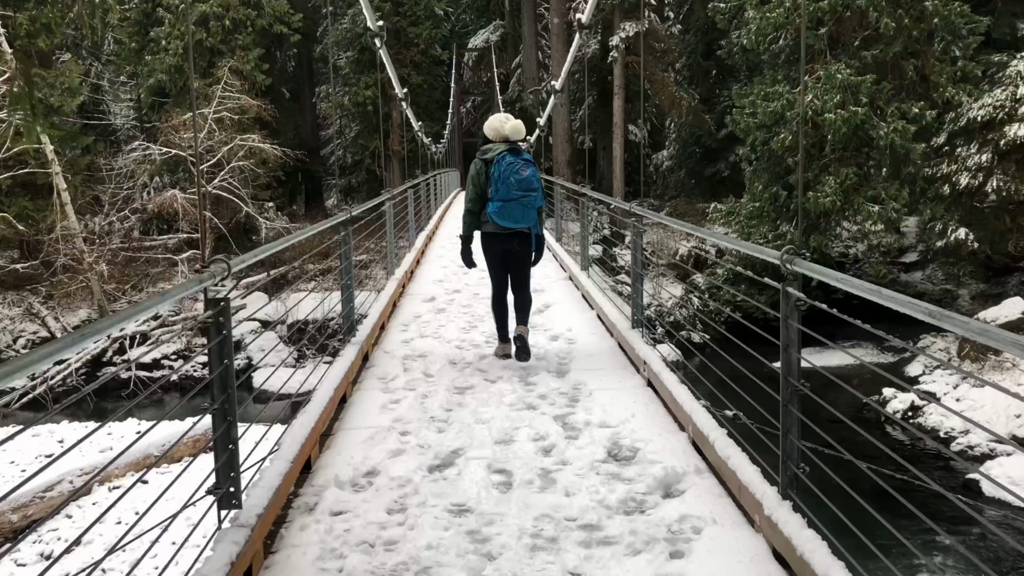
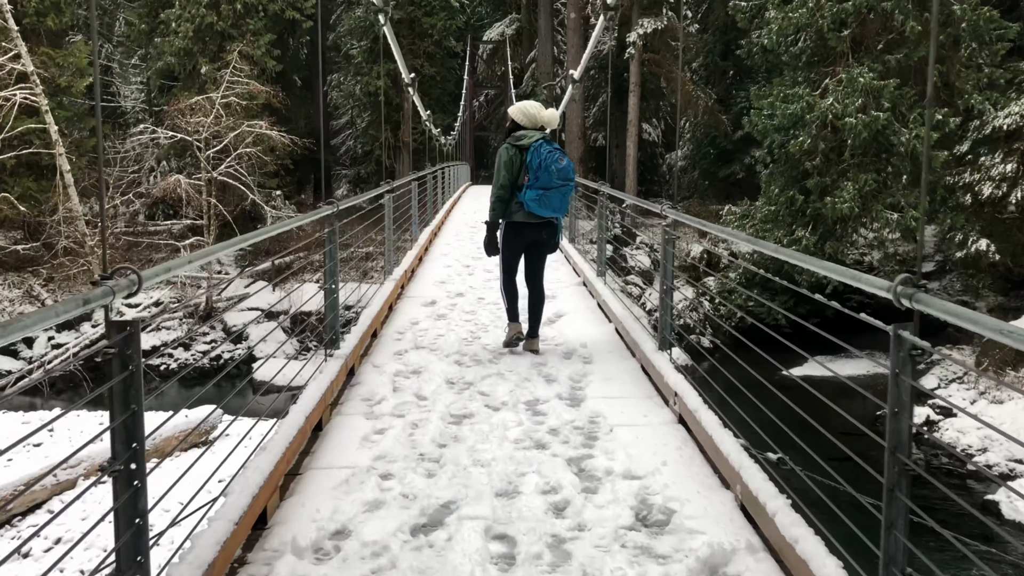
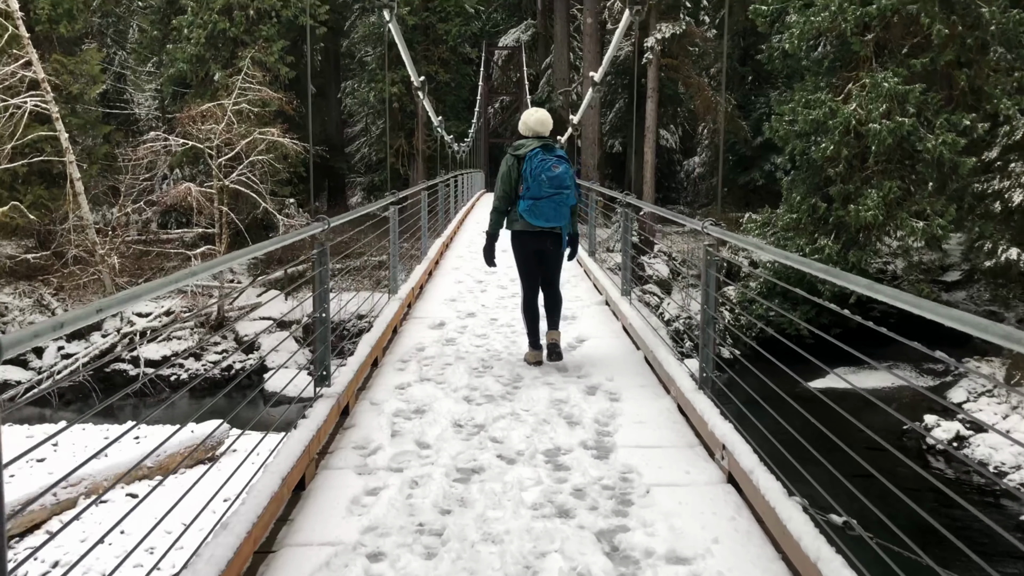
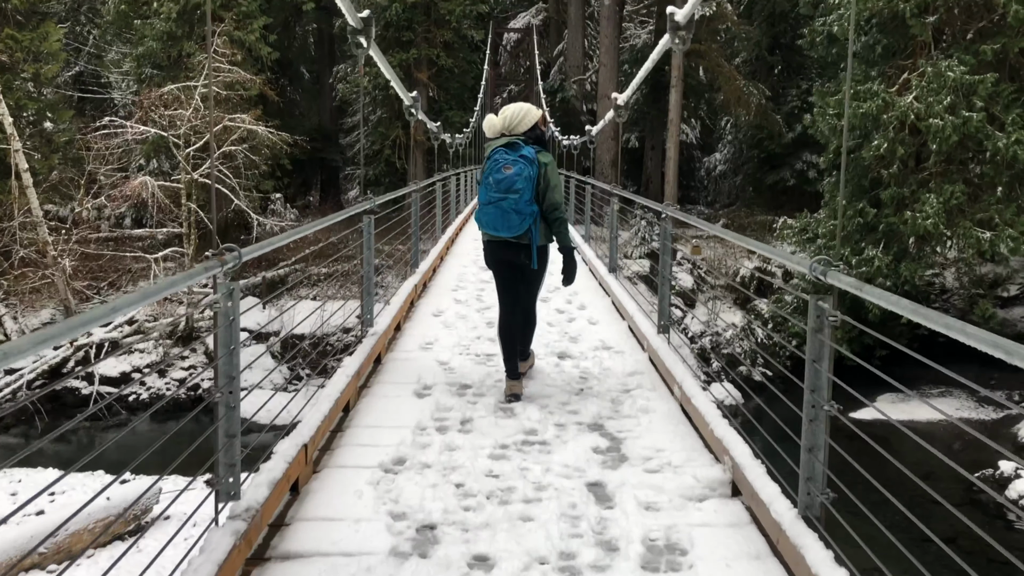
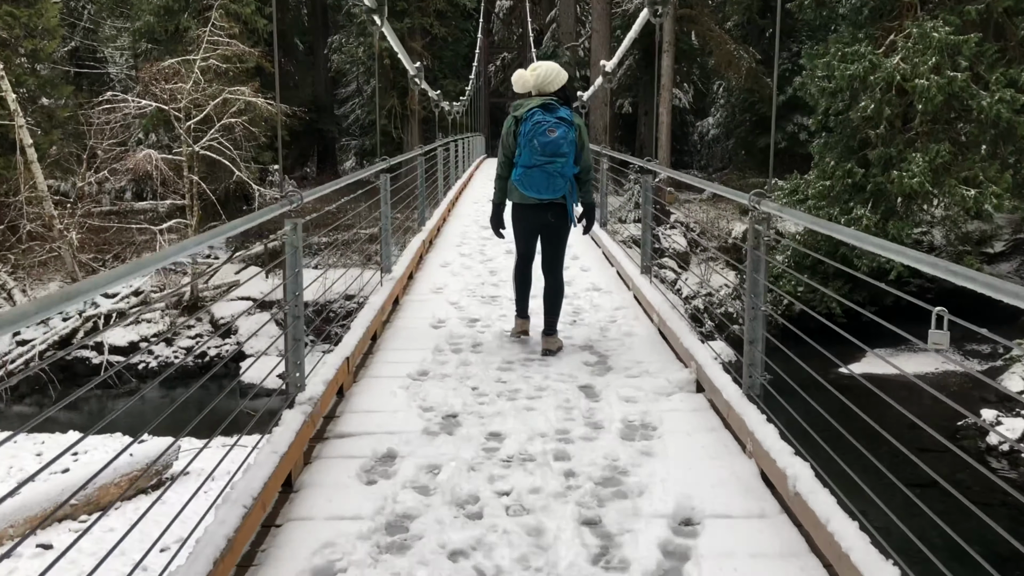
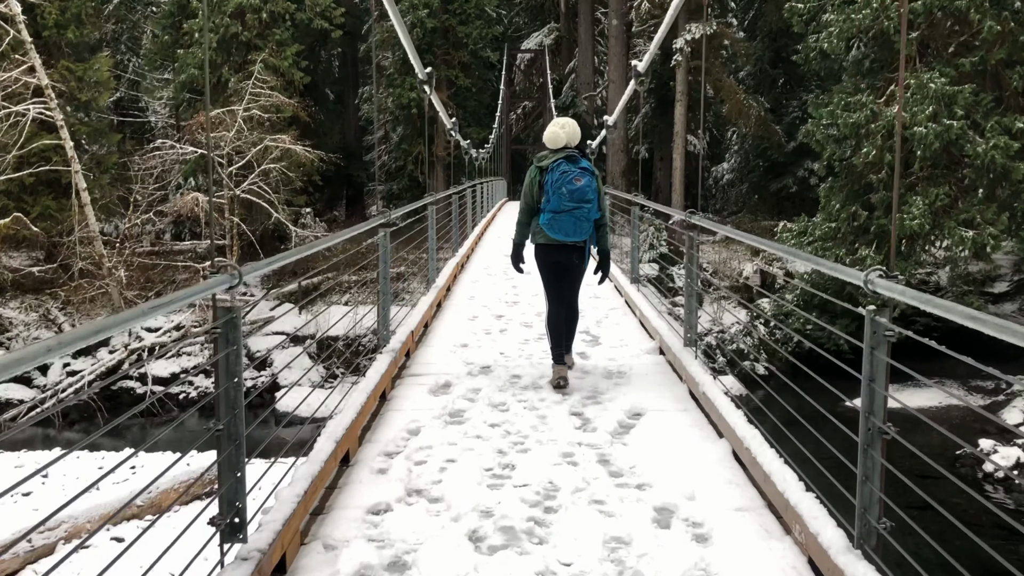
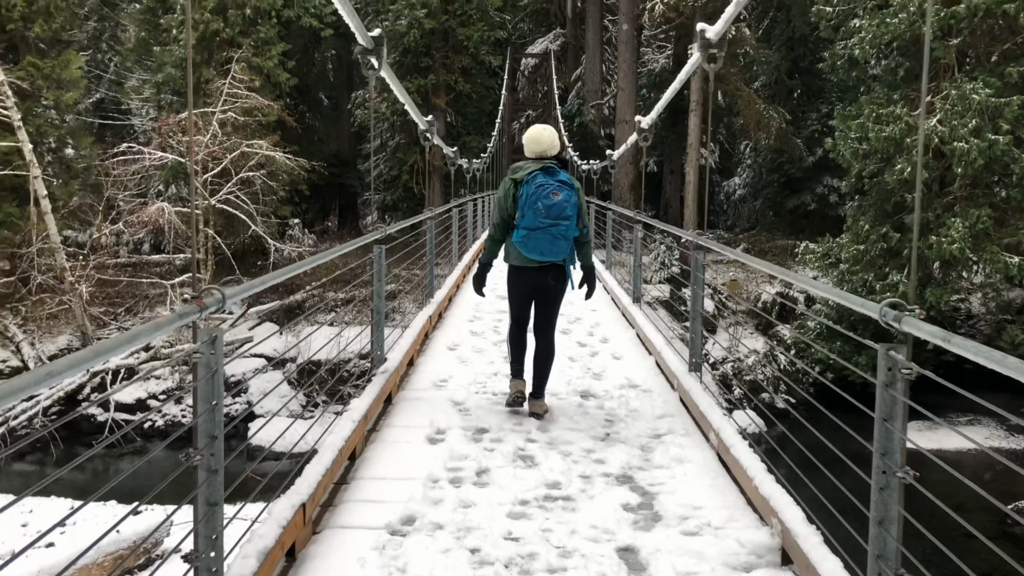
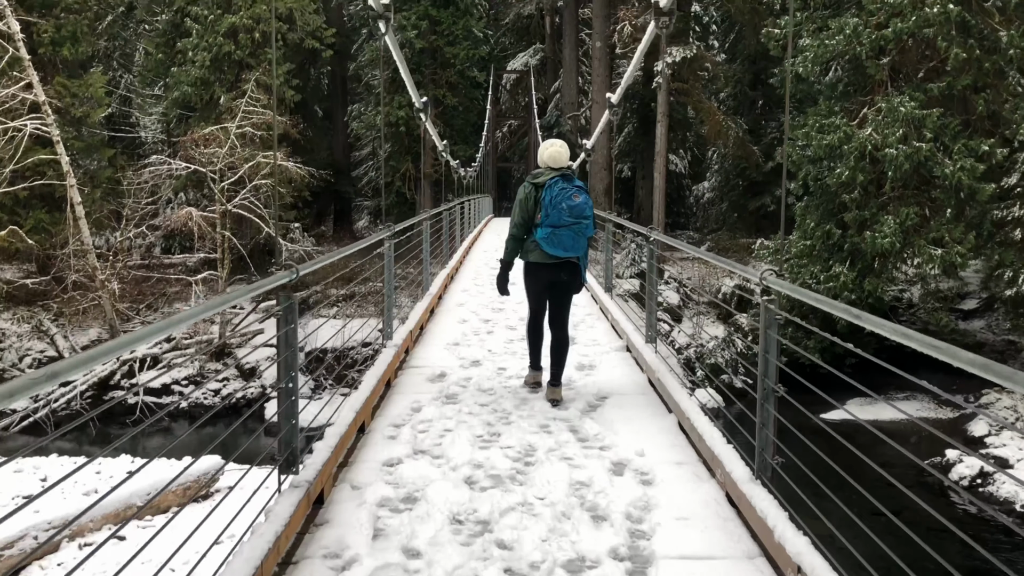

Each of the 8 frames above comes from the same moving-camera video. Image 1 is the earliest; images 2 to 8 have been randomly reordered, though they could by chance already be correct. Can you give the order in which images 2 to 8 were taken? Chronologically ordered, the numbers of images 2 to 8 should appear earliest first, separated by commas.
2, 3, 8, 6, 5, 4, 7
